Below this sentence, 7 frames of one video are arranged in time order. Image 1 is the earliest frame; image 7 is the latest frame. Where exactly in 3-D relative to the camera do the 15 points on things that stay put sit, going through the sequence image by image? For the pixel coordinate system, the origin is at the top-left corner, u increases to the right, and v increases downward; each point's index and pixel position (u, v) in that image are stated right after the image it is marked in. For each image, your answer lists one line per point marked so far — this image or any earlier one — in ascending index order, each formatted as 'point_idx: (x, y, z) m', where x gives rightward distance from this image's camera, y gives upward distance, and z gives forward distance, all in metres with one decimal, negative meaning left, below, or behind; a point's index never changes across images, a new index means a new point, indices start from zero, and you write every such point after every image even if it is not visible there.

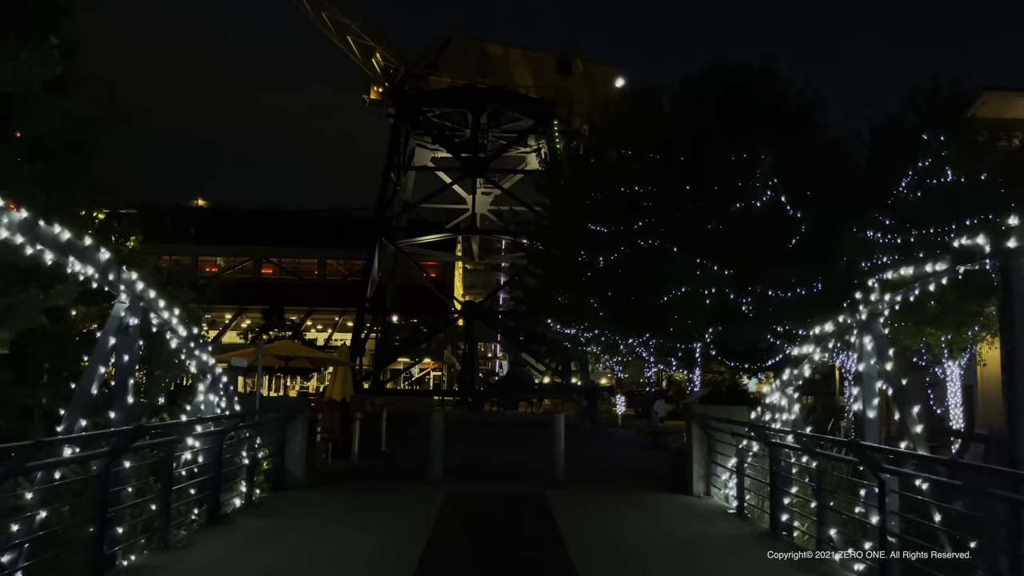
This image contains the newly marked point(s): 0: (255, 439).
0: (-3.3, -1.9, +10.3) m
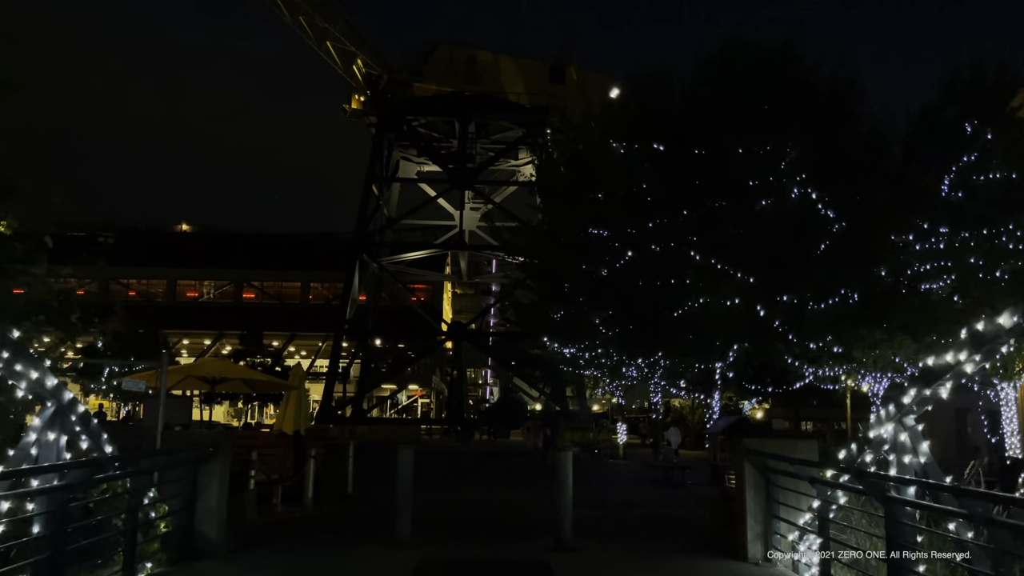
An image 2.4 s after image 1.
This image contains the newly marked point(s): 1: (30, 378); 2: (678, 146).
0: (-3.4, -1.9, +7.4) m
1: (-3.5, -0.6, +5.9) m
2: (+3.9, +3.3, +19.0) m
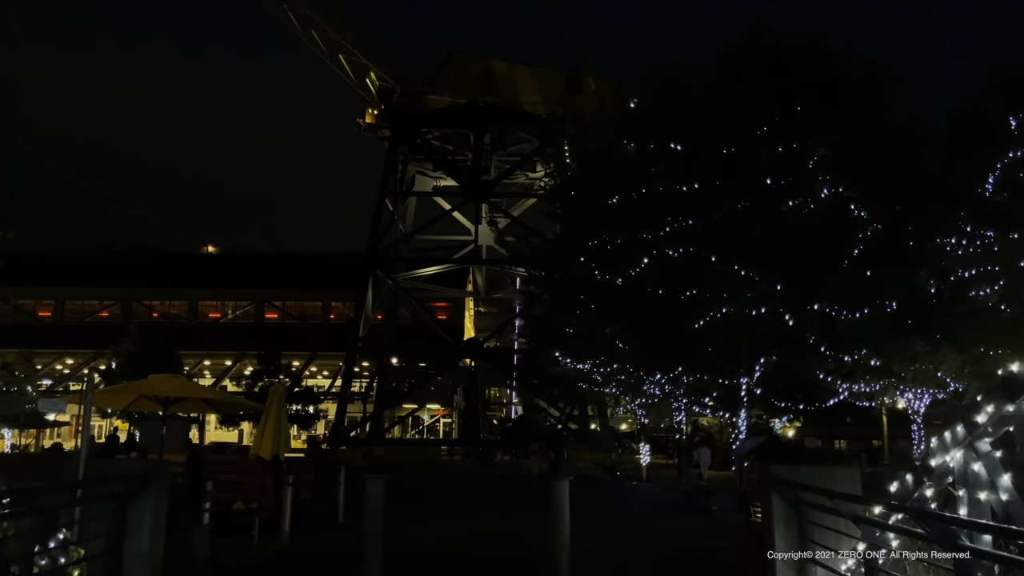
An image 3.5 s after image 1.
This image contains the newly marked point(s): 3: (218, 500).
0: (-3.6, -1.9, +6.2) m
1: (-3.8, -0.6, +4.7) m
2: (+4.1, +3.1, +17.7) m
3: (-4.4, -3.2, +12.0) m
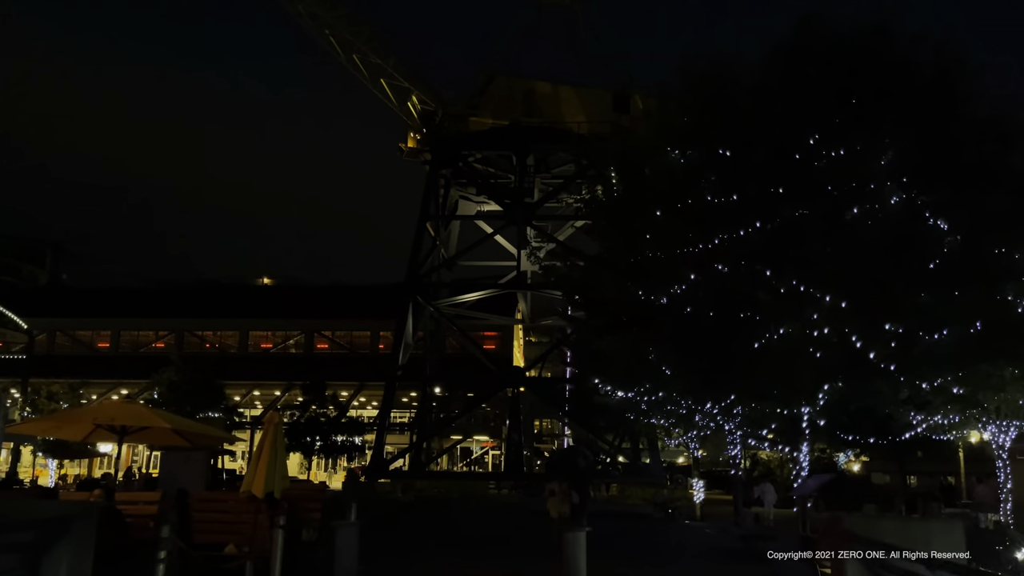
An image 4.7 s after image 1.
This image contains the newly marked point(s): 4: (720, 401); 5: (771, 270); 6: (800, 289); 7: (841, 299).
0: (-3.6, -1.9, +4.9) m
1: (-3.9, -0.6, +3.5) m
2: (+4.7, +2.7, +16.1) m
3: (-4.1, -3.4, +10.7) m
4: (+4.6, -2.5, +17.8) m
5: (+5.0, +0.3, +15.3) m
6: (+5.4, 0.0, +14.9) m
7: (+6.0, -0.2, +14.5) m
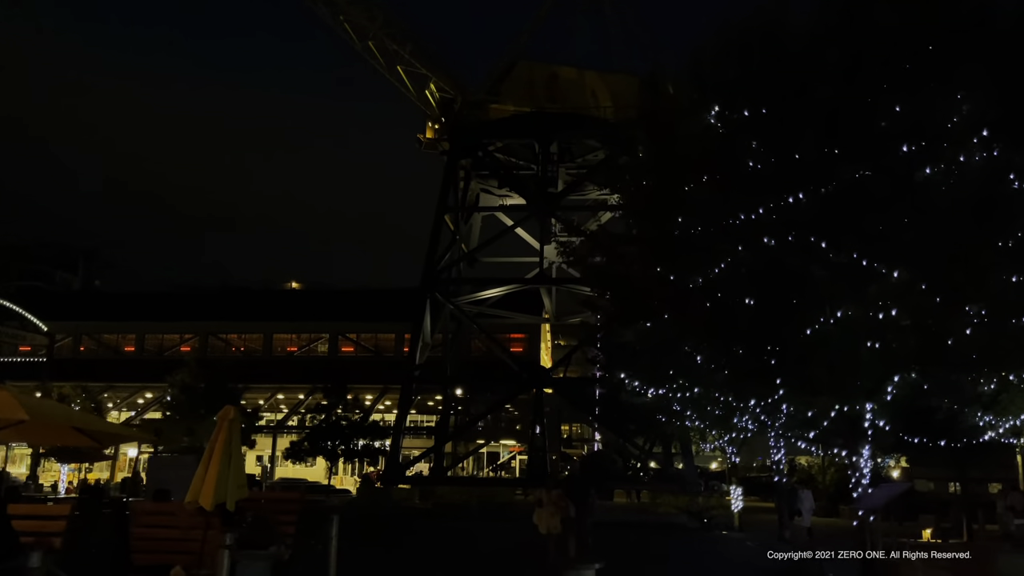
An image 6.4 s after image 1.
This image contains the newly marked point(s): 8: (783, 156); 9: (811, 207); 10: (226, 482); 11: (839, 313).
0: (-3.8, -1.5, +3.1) m
1: (-4.2, -0.2, +1.7) m
2: (+4.9, +3.1, +14.0) m
3: (-4.1, -3.1, +8.9) m
4: (+4.9, -2.1, +15.7) m
5: (+5.2, +0.7, +13.2) m
6: (+5.6, +0.4, +12.8) m
7: (+6.2, +0.2, +12.3) m
8: (+4.7, +2.3, +14.0) m
9: (+5.0, +1.3, +13.4) m
10: (-3.1, -2.0, +8.7) m
11: (+5.3, -0.4, +12.9) m
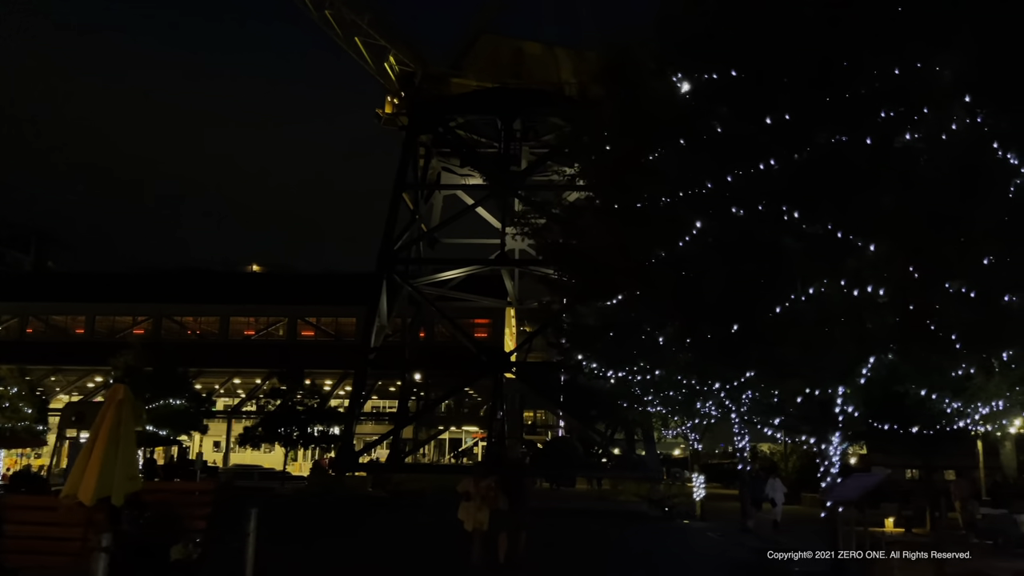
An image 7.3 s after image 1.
0: (-4.2, -1.2, +1.9) m
1: (-4.5, +0.1, +0.5) m
2: (+4.1, +3.5, +13.0) m
3: (-4.7, -2.7, +7.6) m
4: (+4.0, -1.7, +14.8) m
5: (+4.4, +1.1, +12.3) m
6: (+4.8, +0.7, +11.9) m
7: (+5.4, +0.5, +11.4) m
8: (+3.9, +2.7, +13.0) m
9: (+4.2, +1.7, +12.4) m
10: (-3.7, -1.6, +7.5) m
11: (+4.5, 0.0, +12.0) m
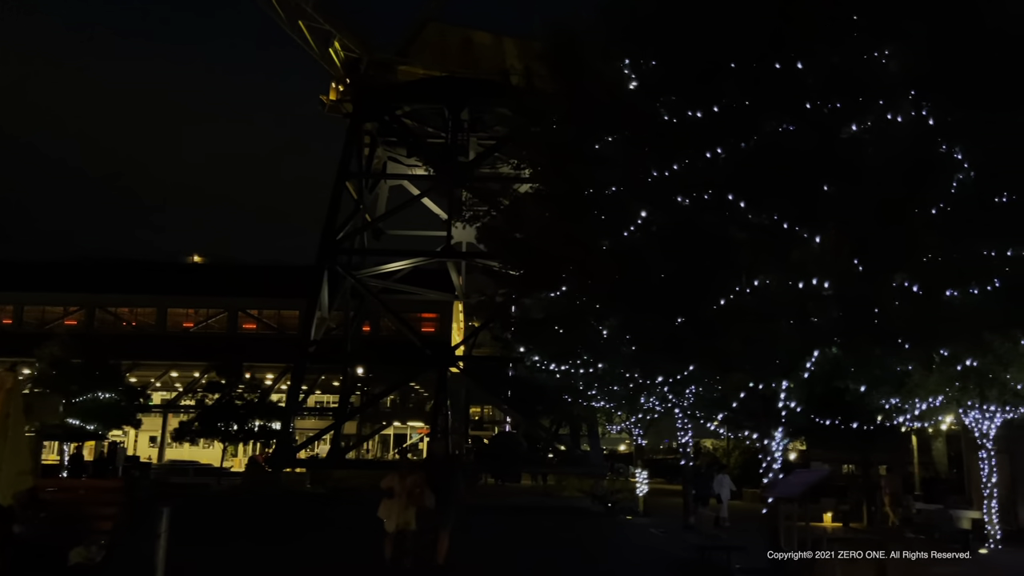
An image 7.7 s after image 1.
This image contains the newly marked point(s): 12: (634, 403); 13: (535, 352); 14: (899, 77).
0: (-4.4, -1.1, +1.1) m
1: (-4.6, +0.2, -0.3) m
2: (+3.2, +3.6, +12.7) m
3: (-5.3, -2.5, +6.9) m
4: (+2.9, -1.6, +14.6) m
5: (+3.5, +1.2, +12.0) m
6: (+3.9, +0.8, +11.7) m
7: (+4.6, +0.6, +11.3) m
8: (+3.0, +2.8, +12.7) m
9: (+3.3, +1.8, +12.2) m
10: (-4.3, -1.4, +6.8) m
11: (+3.6, +0.1, +11.7) m
12: (+2.9, -2.8, +19.2) m
13: (+0.6, -1.6, +19.8) m
14: (+5.5, +3.1, +11.5) m
